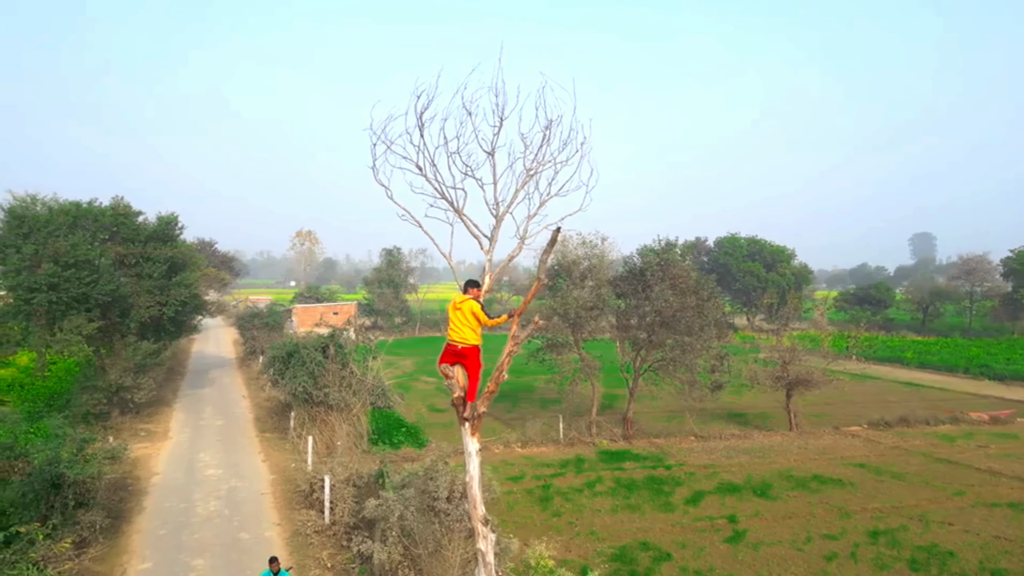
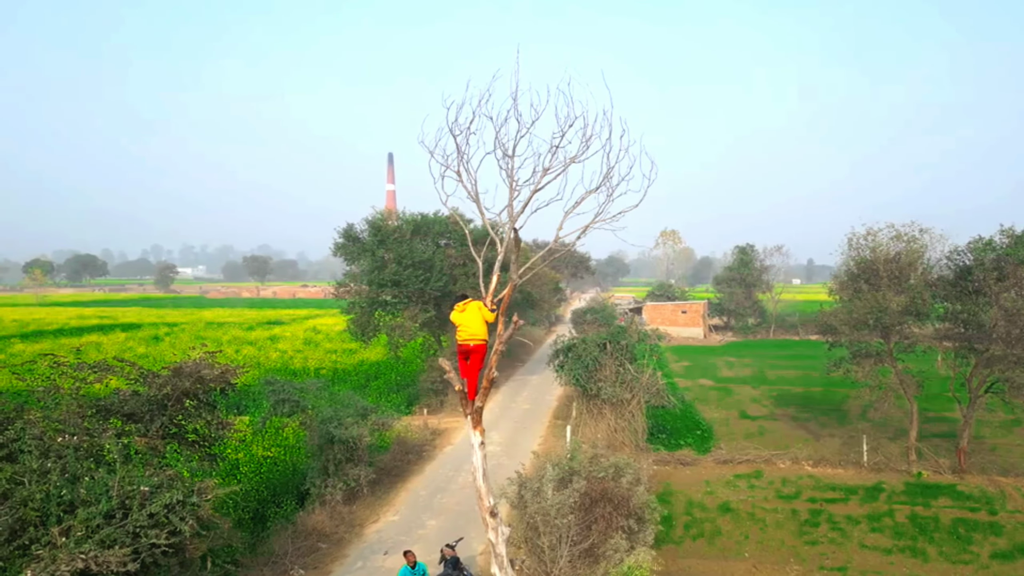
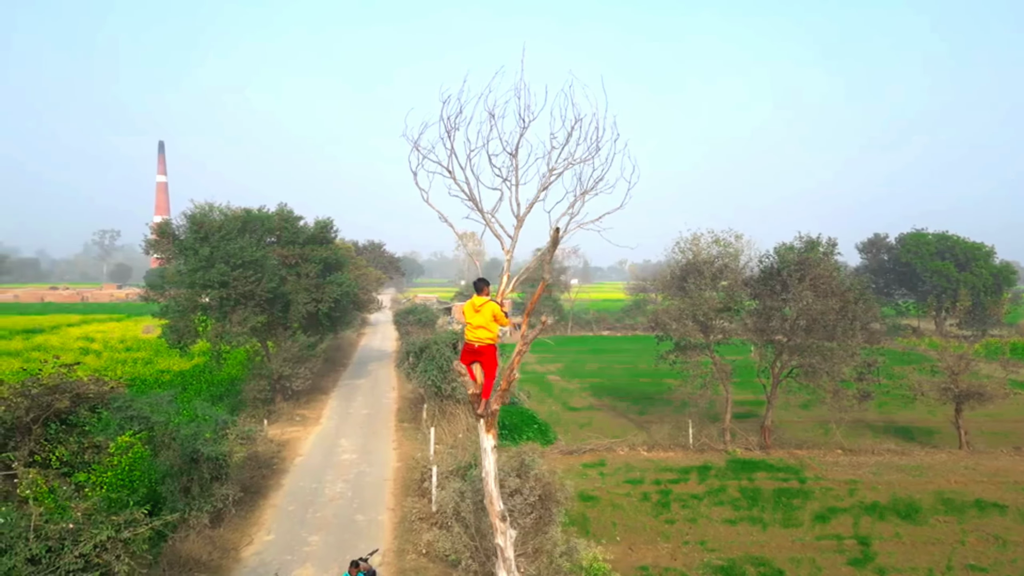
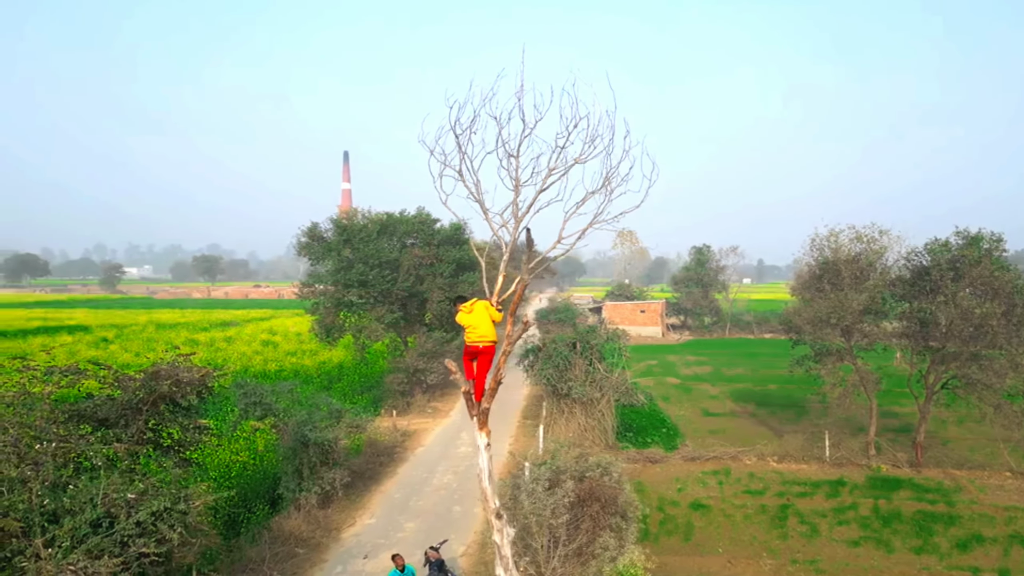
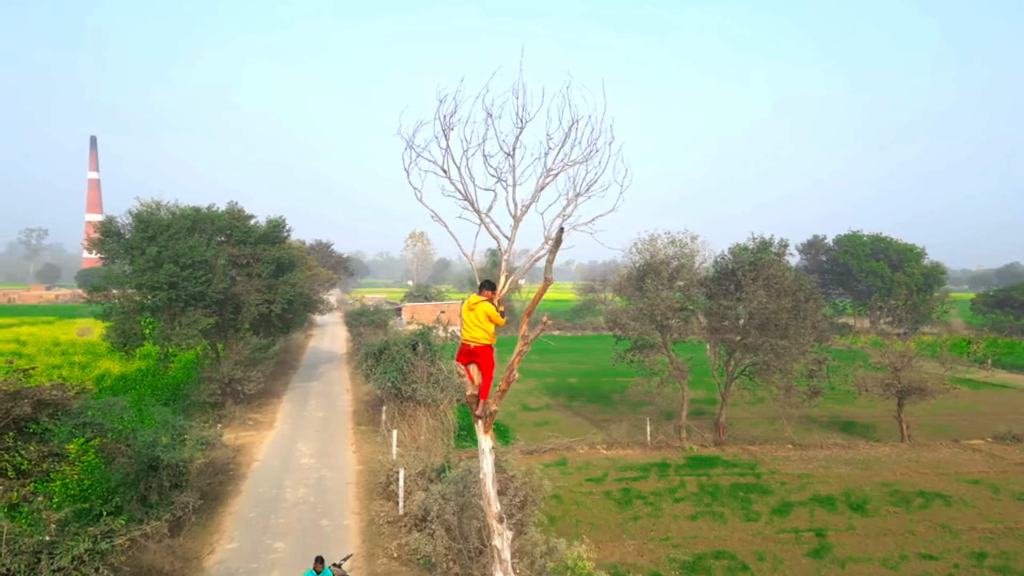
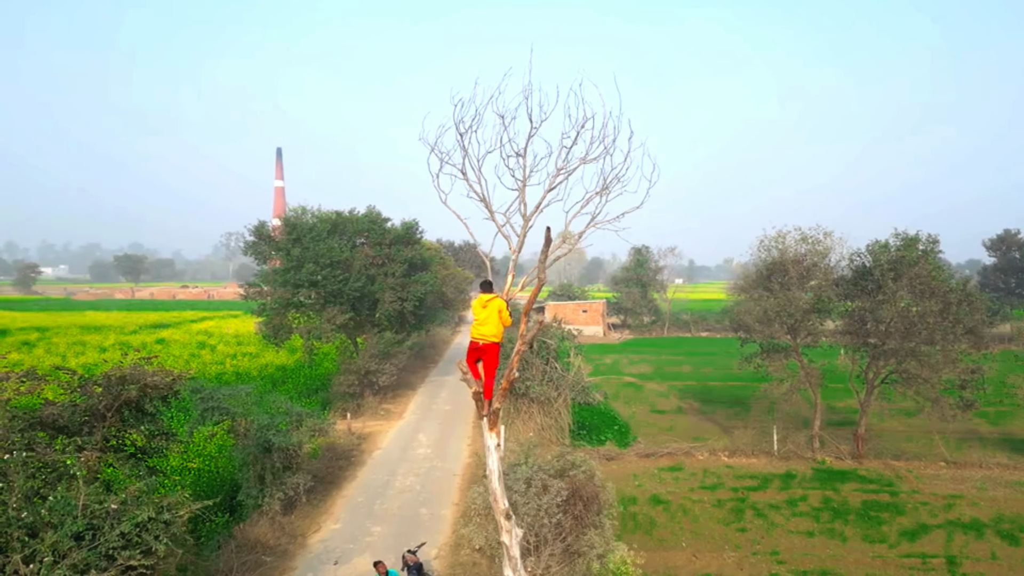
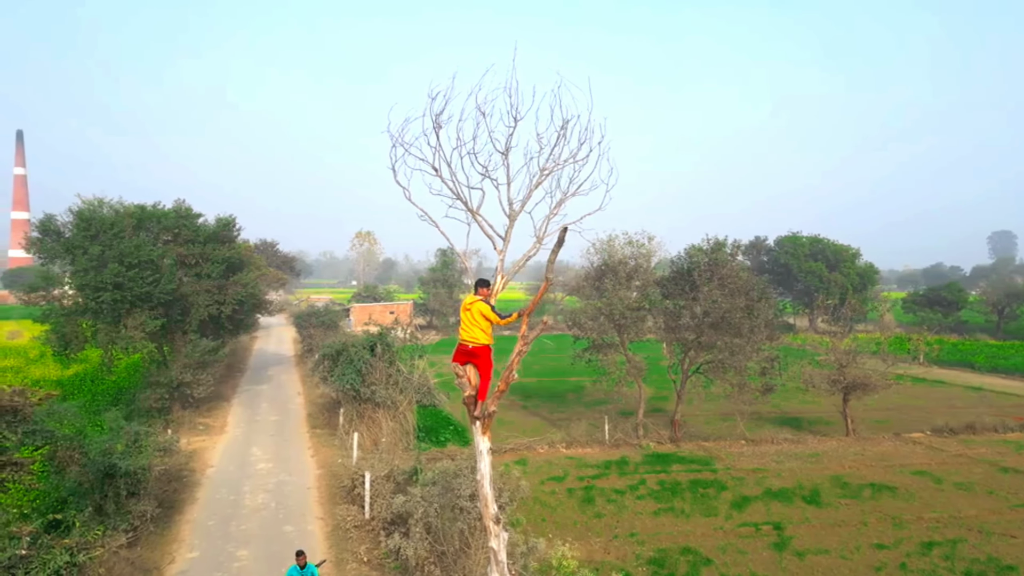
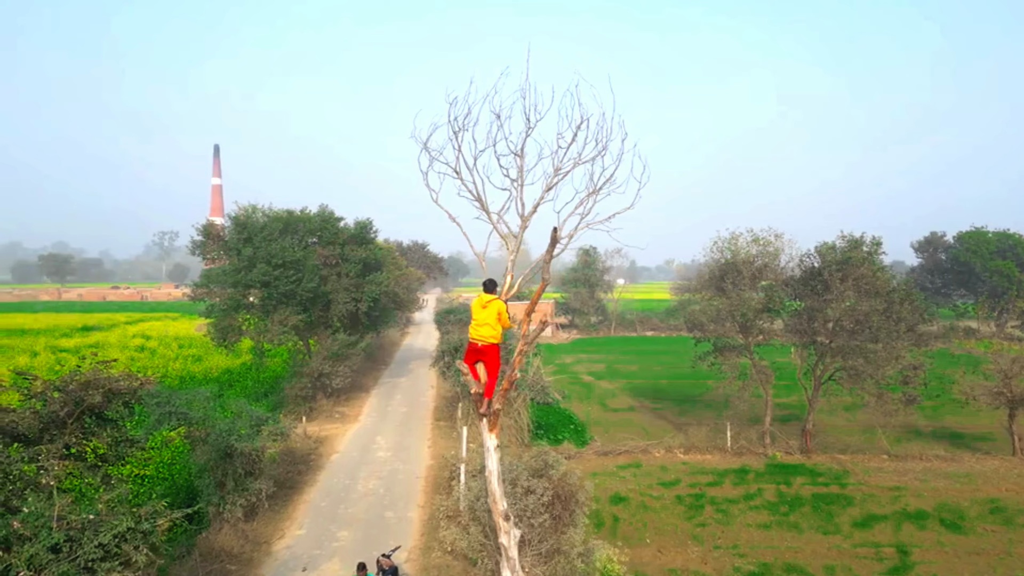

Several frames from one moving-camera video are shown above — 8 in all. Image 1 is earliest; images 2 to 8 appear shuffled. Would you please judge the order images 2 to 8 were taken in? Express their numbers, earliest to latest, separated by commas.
7, 5, 3, 8, 6, 4, 2
